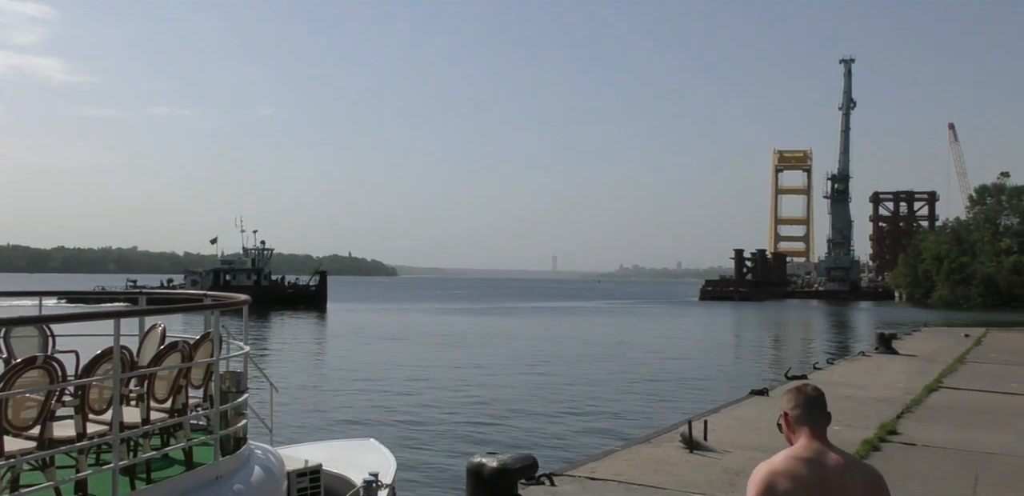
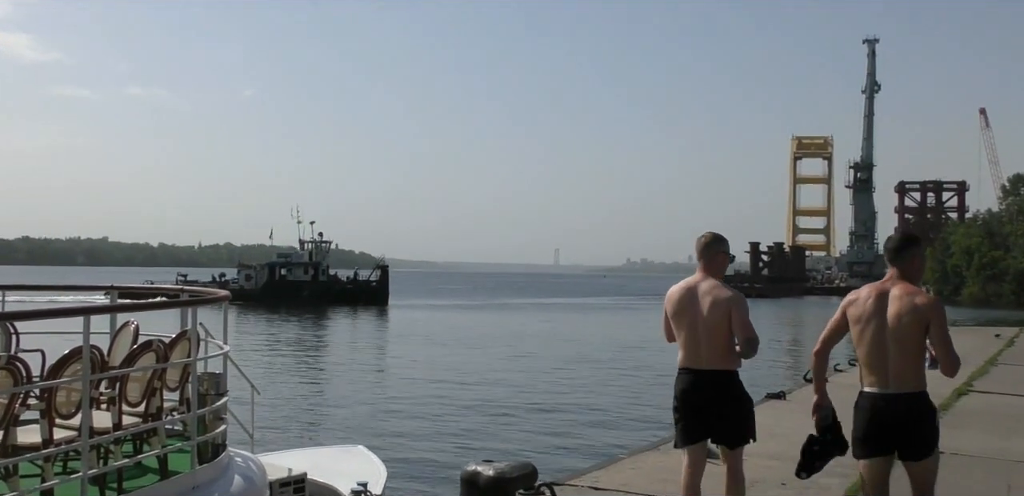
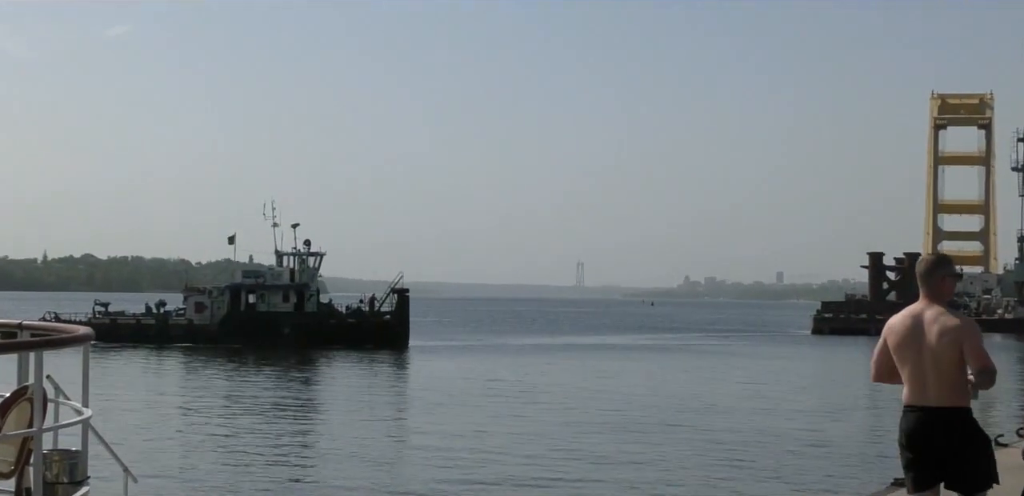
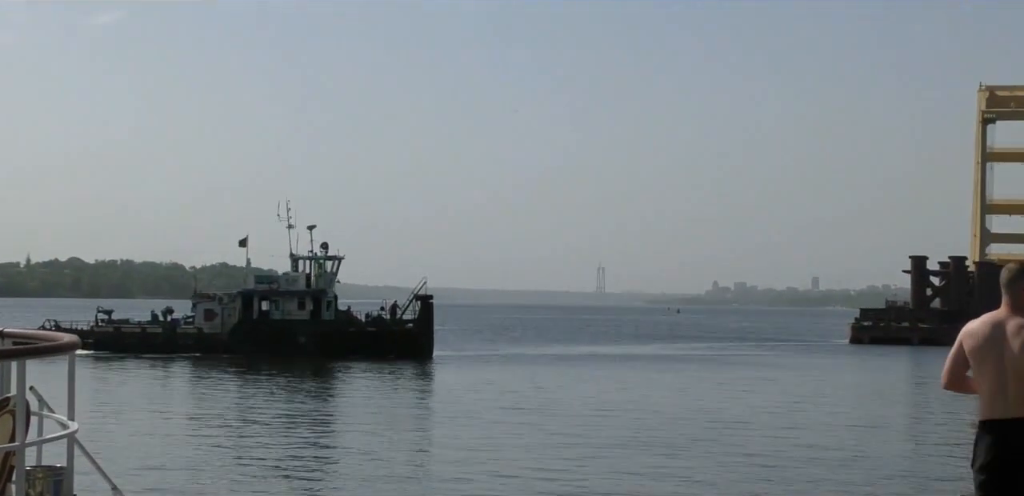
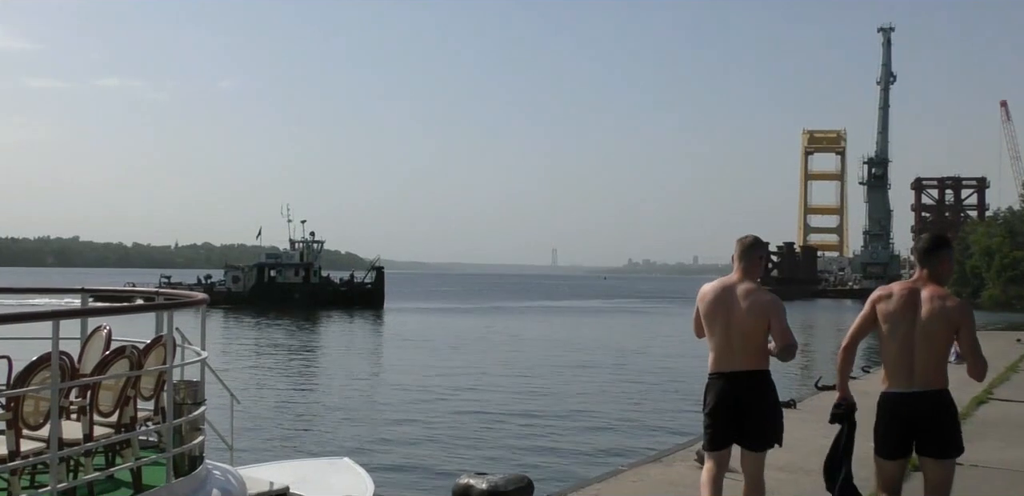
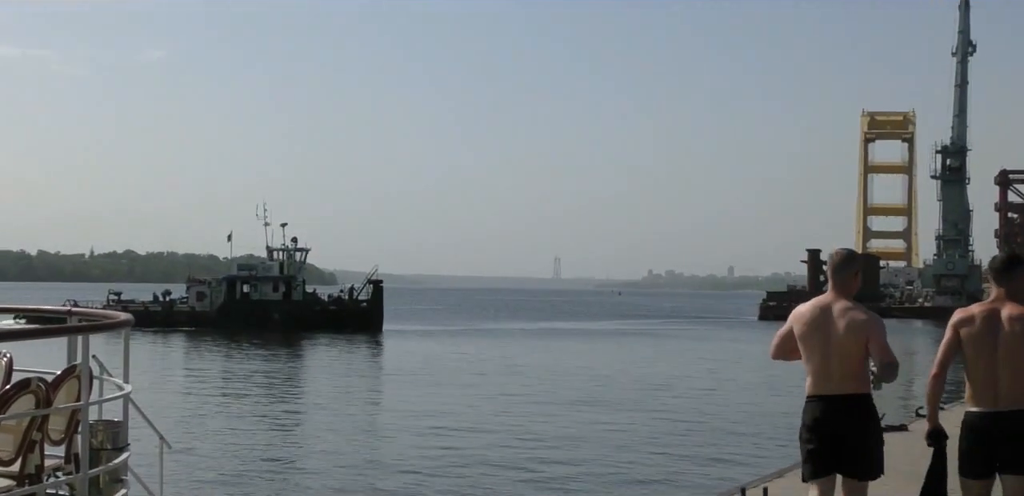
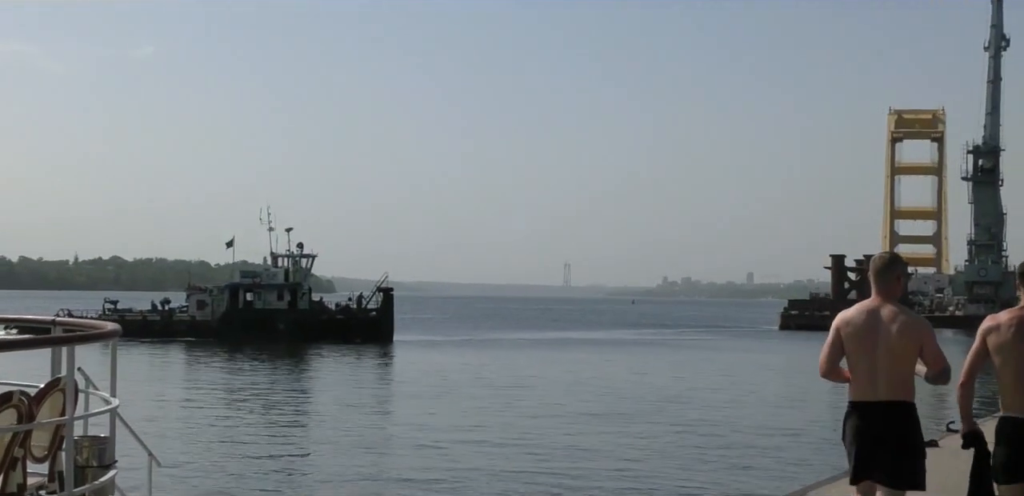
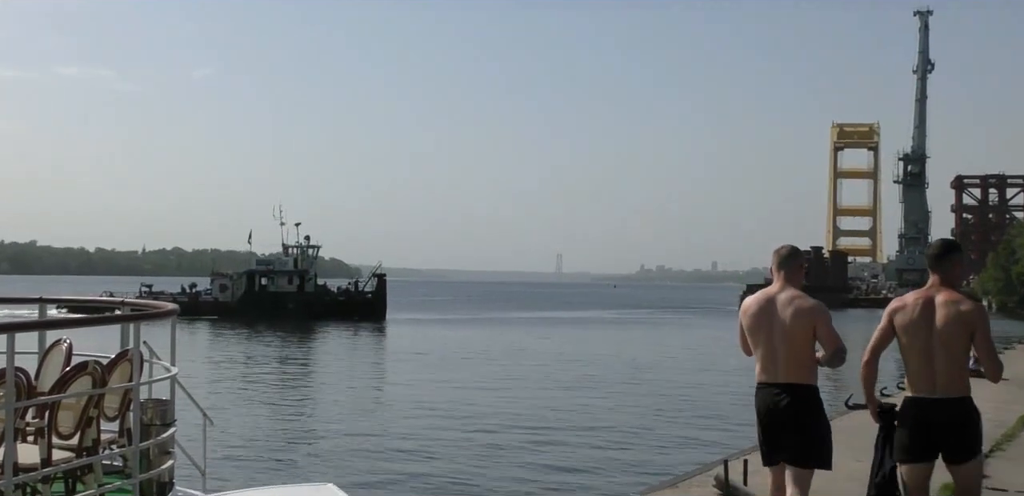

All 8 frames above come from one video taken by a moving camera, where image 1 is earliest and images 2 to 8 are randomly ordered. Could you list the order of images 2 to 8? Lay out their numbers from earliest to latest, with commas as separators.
2, 5, 8, 6, 7, 3, 4
